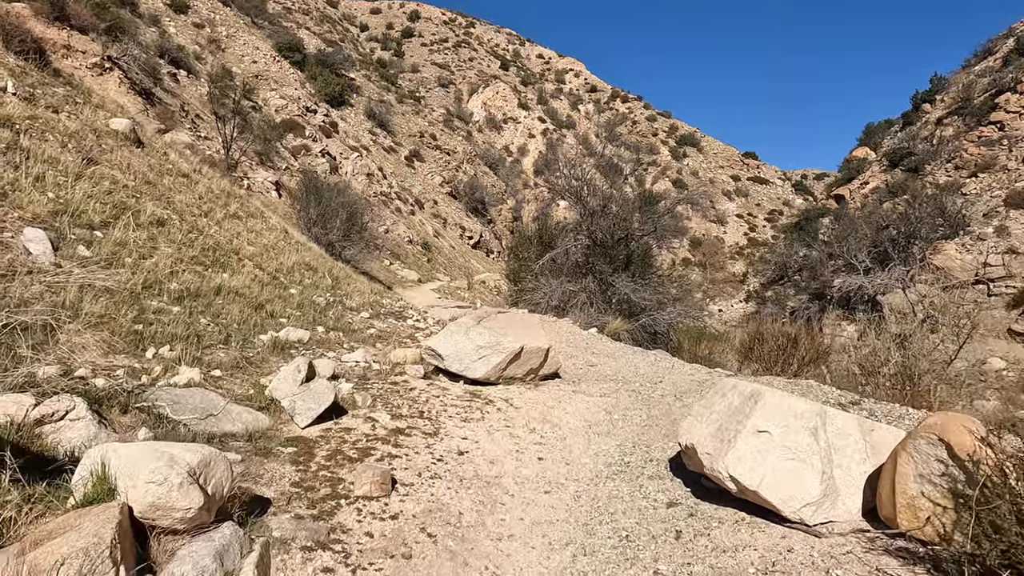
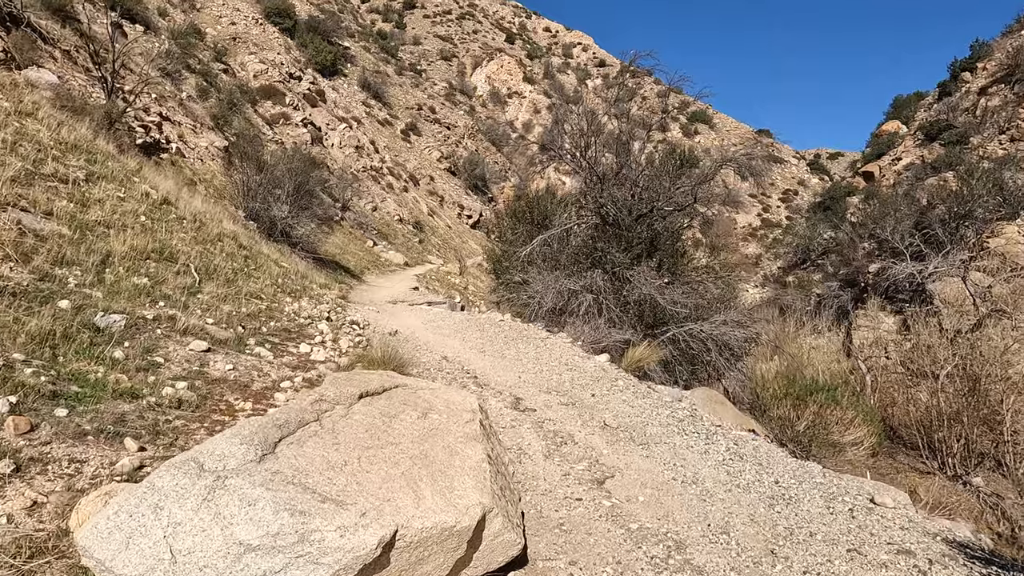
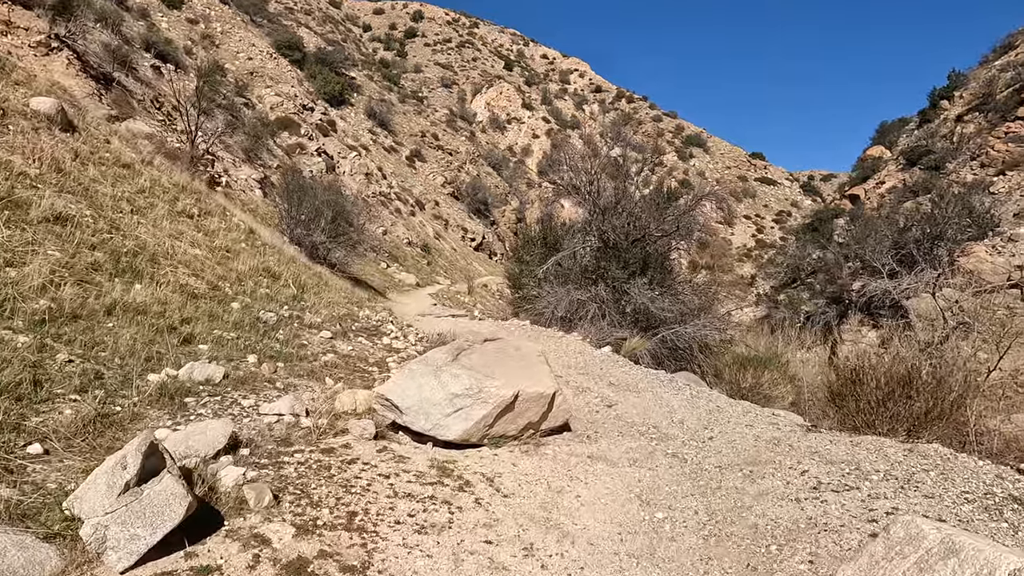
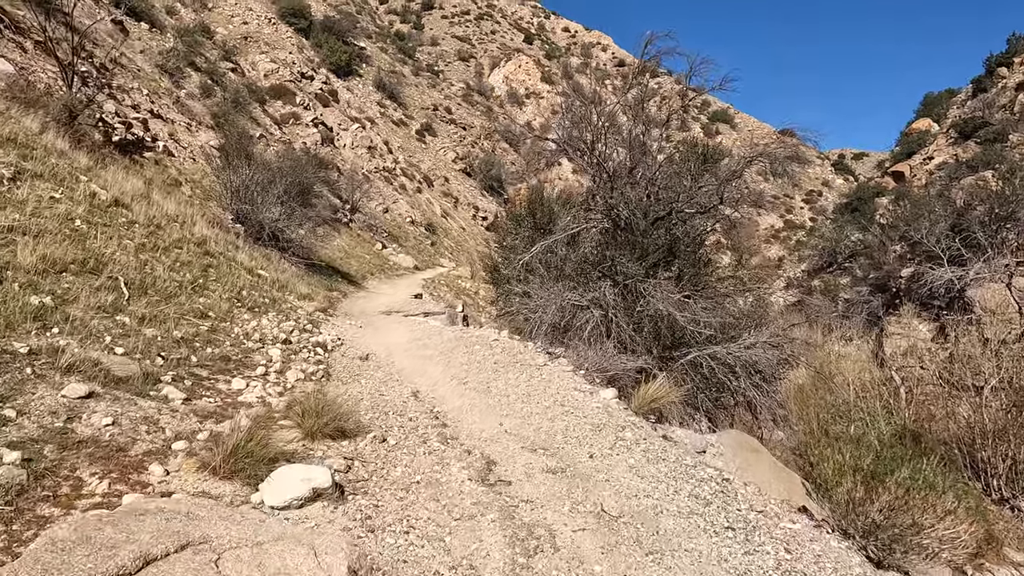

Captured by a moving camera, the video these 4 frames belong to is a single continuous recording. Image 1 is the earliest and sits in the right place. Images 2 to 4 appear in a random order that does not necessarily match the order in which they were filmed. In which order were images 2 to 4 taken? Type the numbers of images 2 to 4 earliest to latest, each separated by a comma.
3, 2, 4
